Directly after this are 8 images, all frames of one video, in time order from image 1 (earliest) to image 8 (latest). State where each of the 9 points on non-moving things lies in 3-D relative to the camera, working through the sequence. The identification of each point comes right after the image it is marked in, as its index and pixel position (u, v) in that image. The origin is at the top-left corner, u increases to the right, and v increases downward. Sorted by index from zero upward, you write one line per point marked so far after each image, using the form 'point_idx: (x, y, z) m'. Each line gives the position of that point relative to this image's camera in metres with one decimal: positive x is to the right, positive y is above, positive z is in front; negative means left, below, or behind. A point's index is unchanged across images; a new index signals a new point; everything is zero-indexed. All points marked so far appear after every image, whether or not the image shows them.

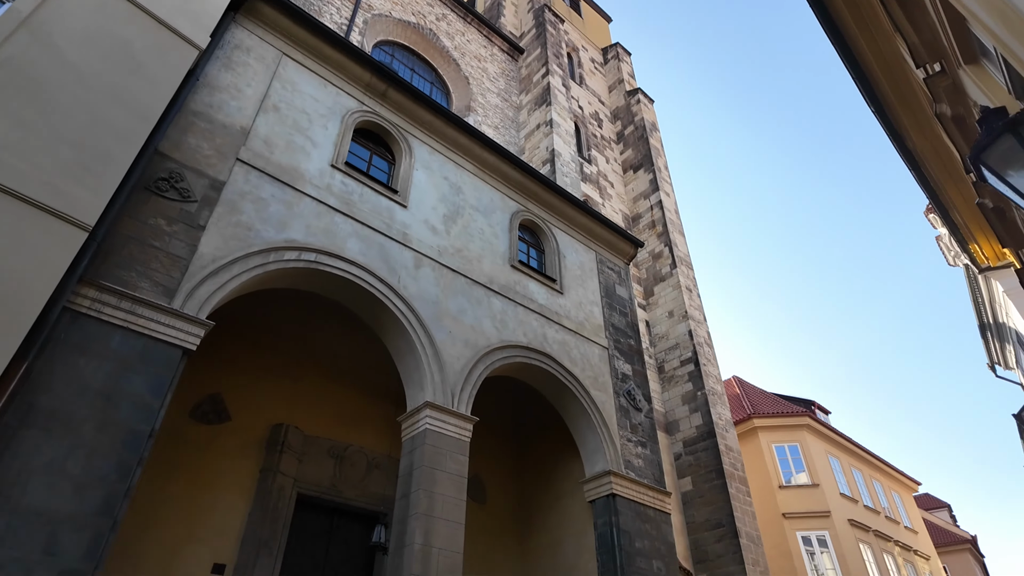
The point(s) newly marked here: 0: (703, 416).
0: (+5.8, -3.9, +17.6) m
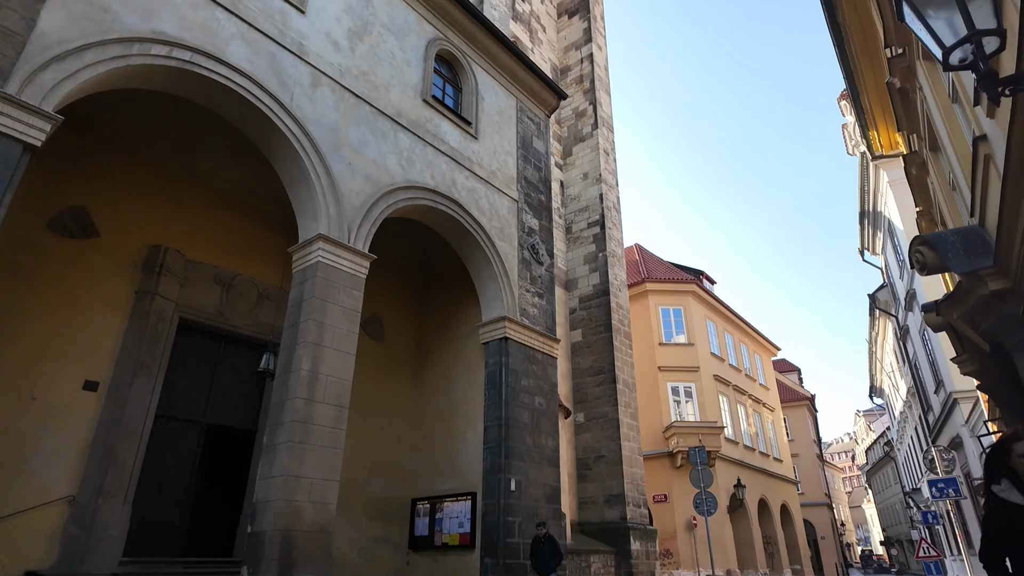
0: (+2.9, +0.4, +18.4) m
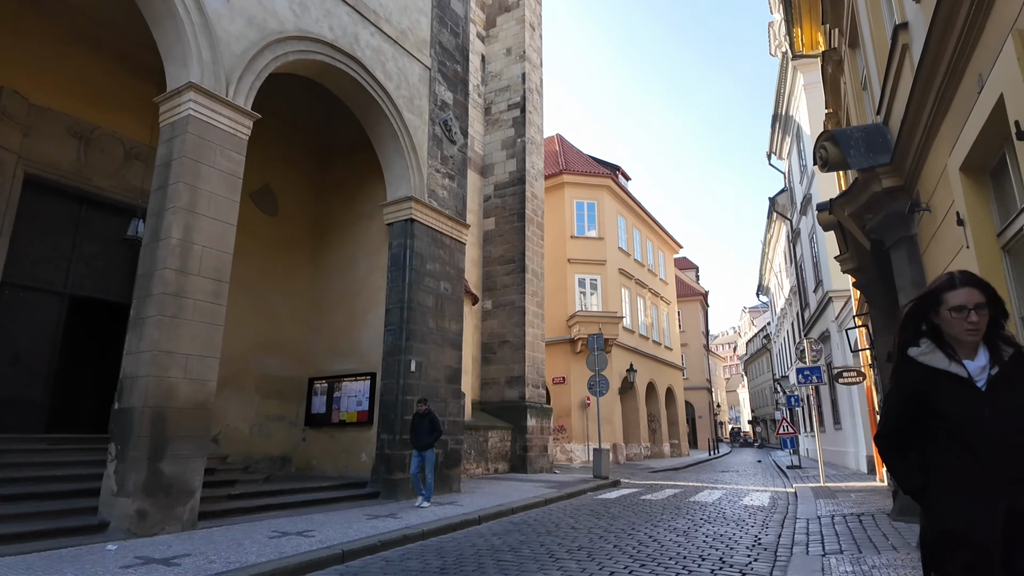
0: (+0.2, +3.8, +17.8) m
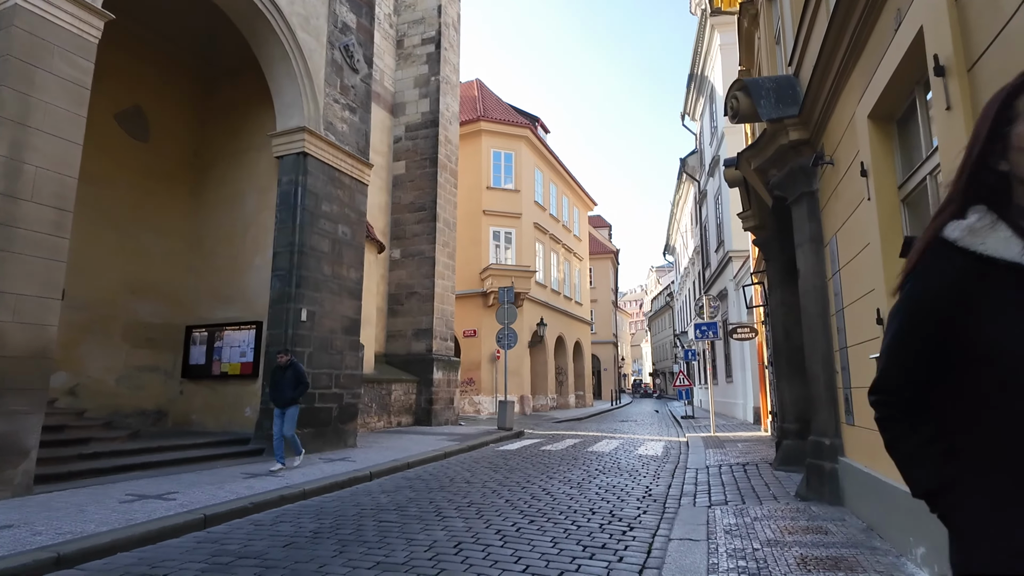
0: (-2.3, +5.3, +16.8) m
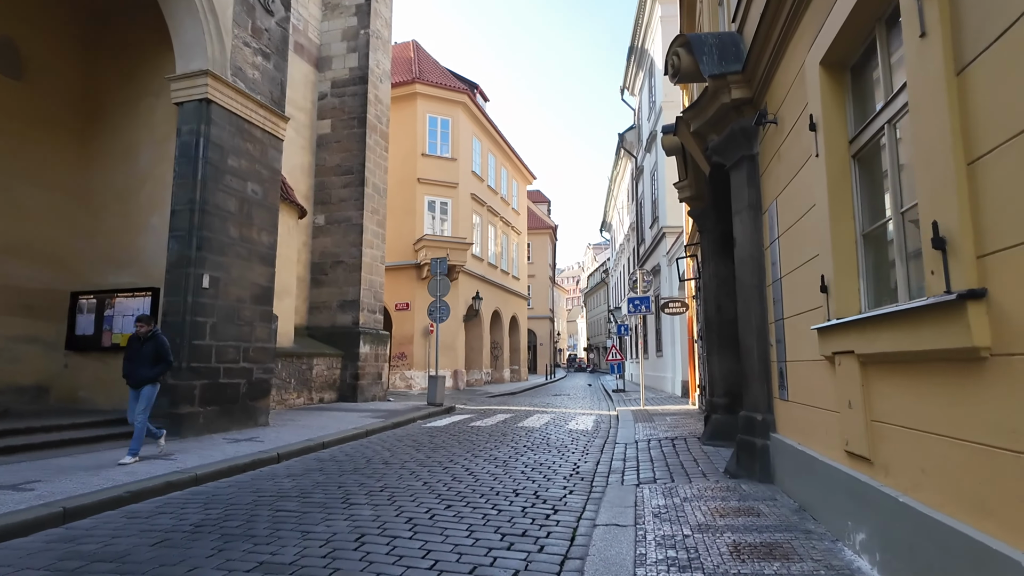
0: (-4.1, +6.2, +15.7) m
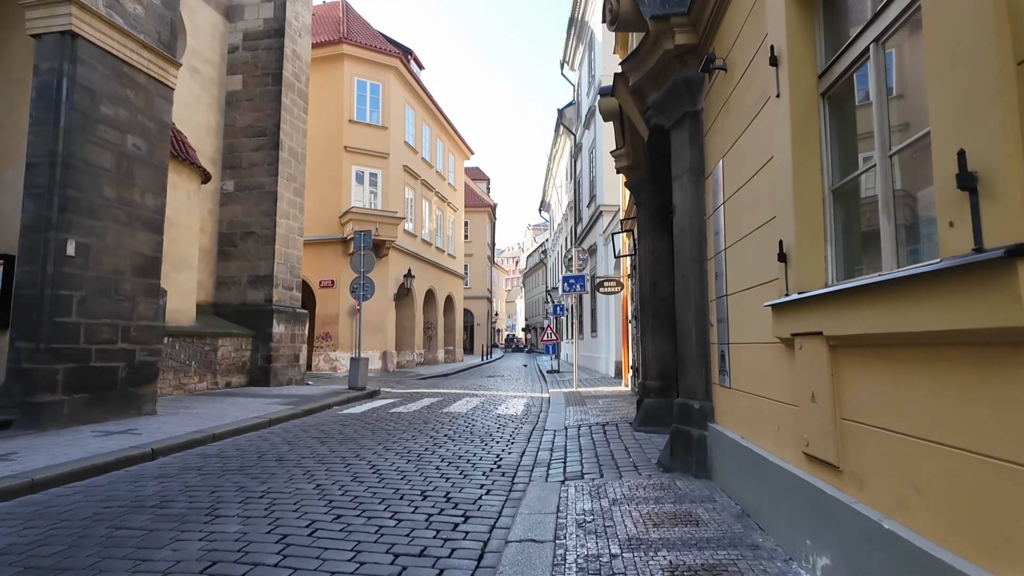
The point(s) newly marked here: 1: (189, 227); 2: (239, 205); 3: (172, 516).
0: (-5.8, +6.8, +14.3) m
1: (-6.6, +1.2, +11.9) m
2: (-6.5, +2.0, +13.9) m
3: (-2.4, -1.6, +4.1) m
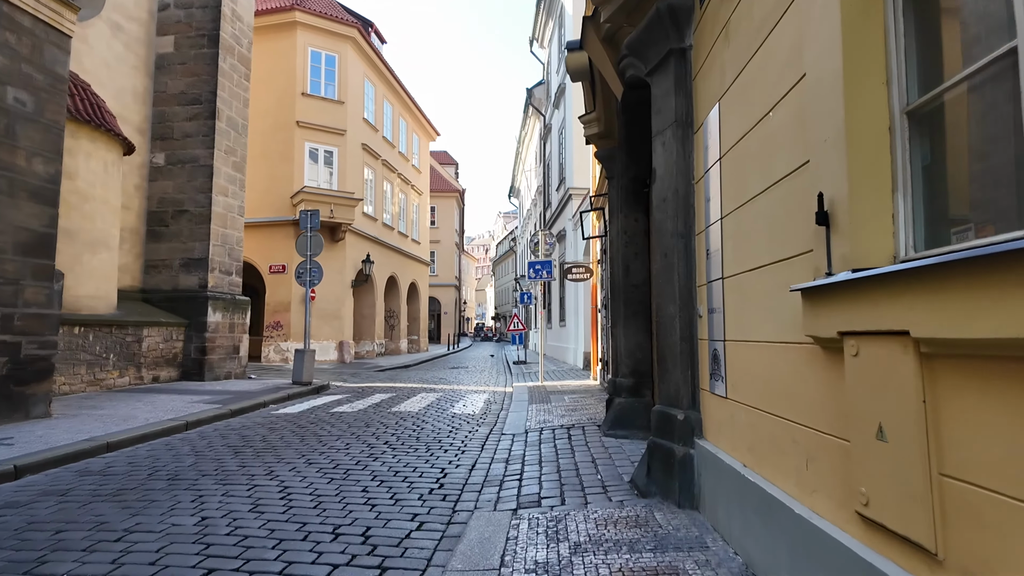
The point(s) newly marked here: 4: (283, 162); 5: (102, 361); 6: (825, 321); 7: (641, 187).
0: (-6.6, +7.1, +12.8) m
1: (-7.3, +1.5, +10.5) m
2: (-7.3, +2.3, +12.6) m
3: (-2.7, -1.5, +3.0) m
4: (-7.5, +4.1, +19.2) m
5: (-7.0, -1.2, +10.0) m
6: (+1.0, -0.1, +1.9) m
7: (+1.4, +1.1, +6.5) m
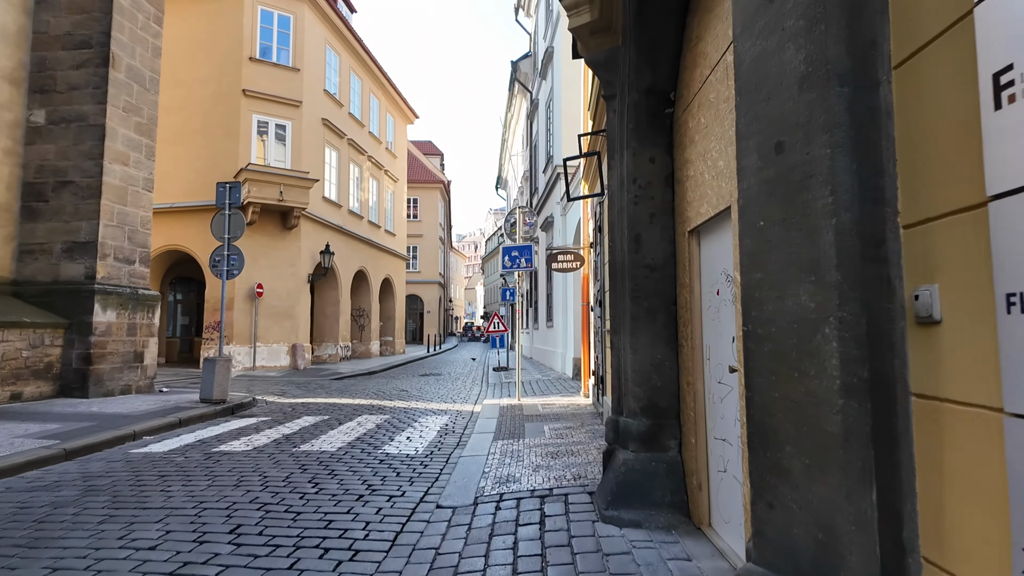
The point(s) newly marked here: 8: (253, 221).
0: (-7.1, +7.3, +10.2) m
1: (-7.8, +1.7, +7.9) m
2: (-7.8, +2.5, +9.9) m
3: (-3.1, -1.3, +0.5) m
4: (-8.1, +4.3, +16.6) m
5: (-7.5, -1.1, +7.4) m
6: (+0.7, 0.0, -0.6) m
7: (+1.0, +1.2, +4.0) m
8: (-7.2, +1.9, +16.3) m
